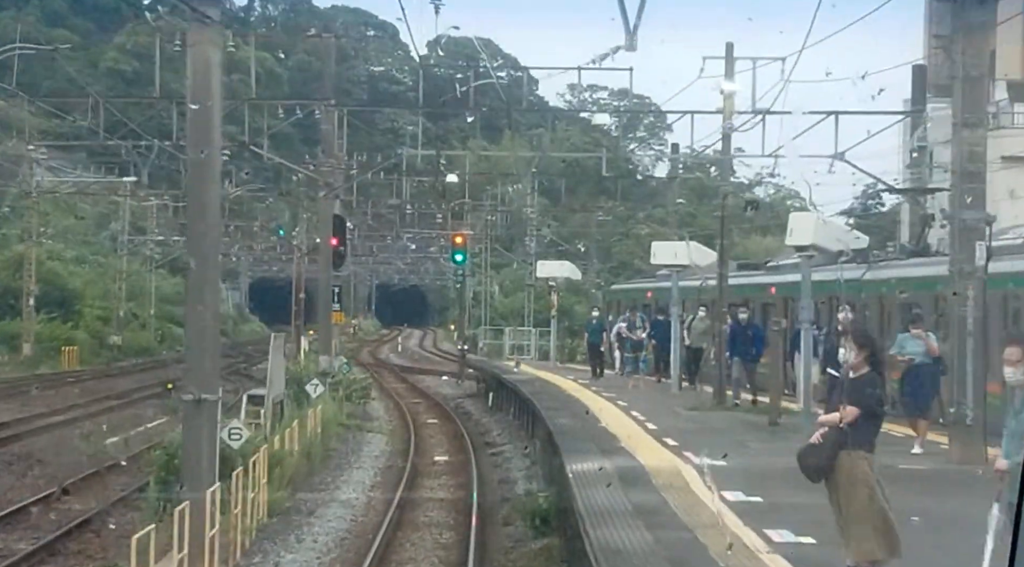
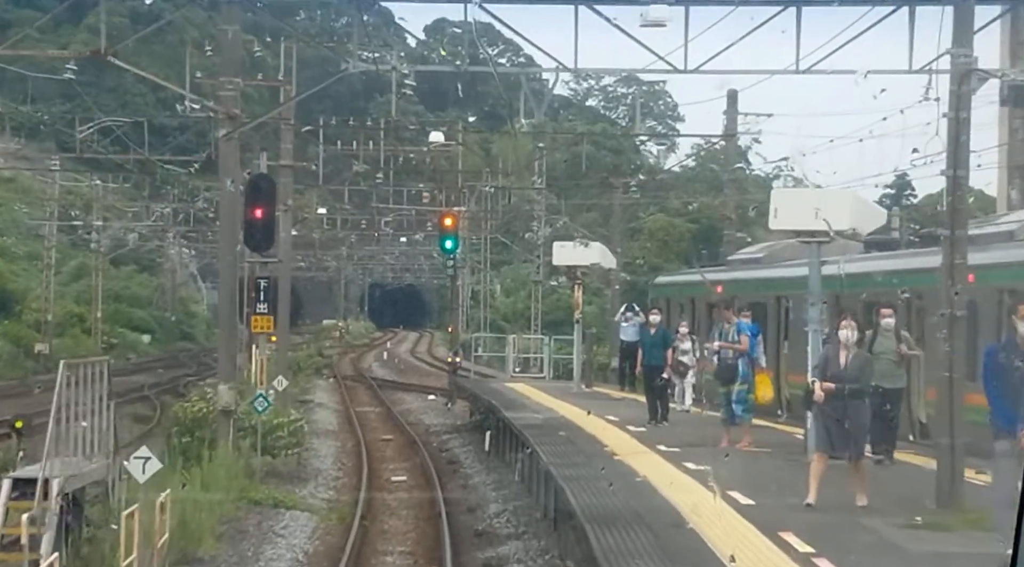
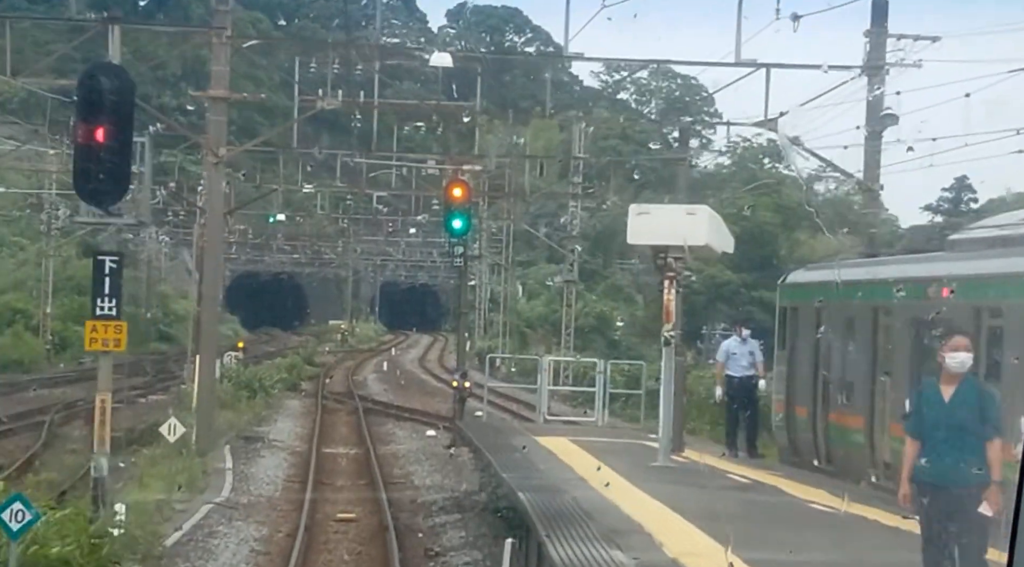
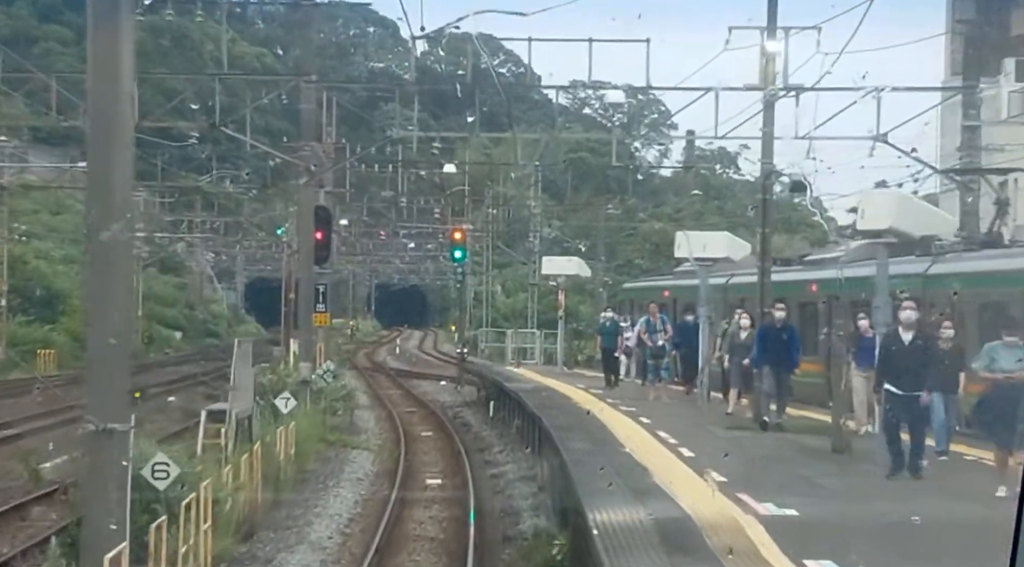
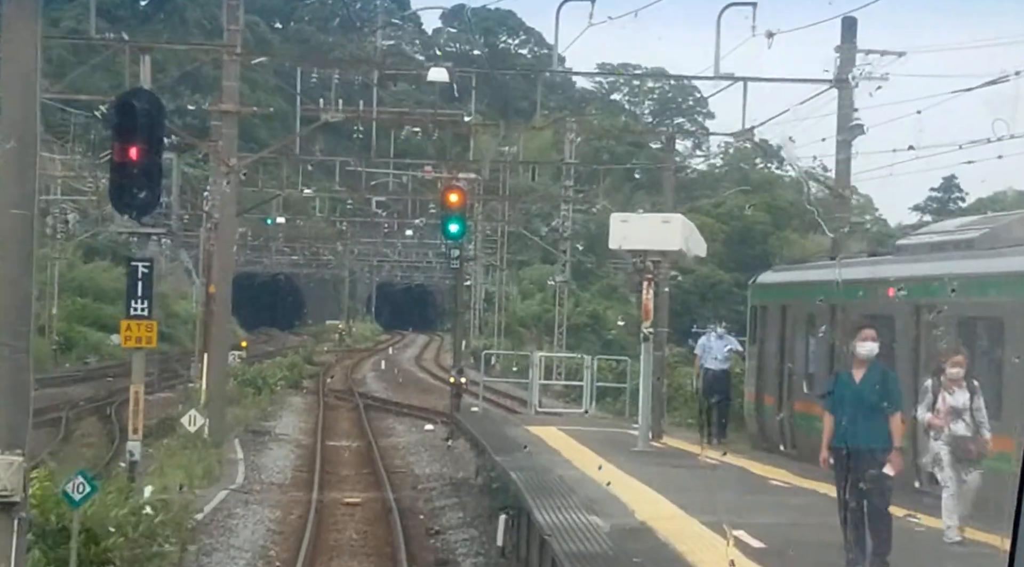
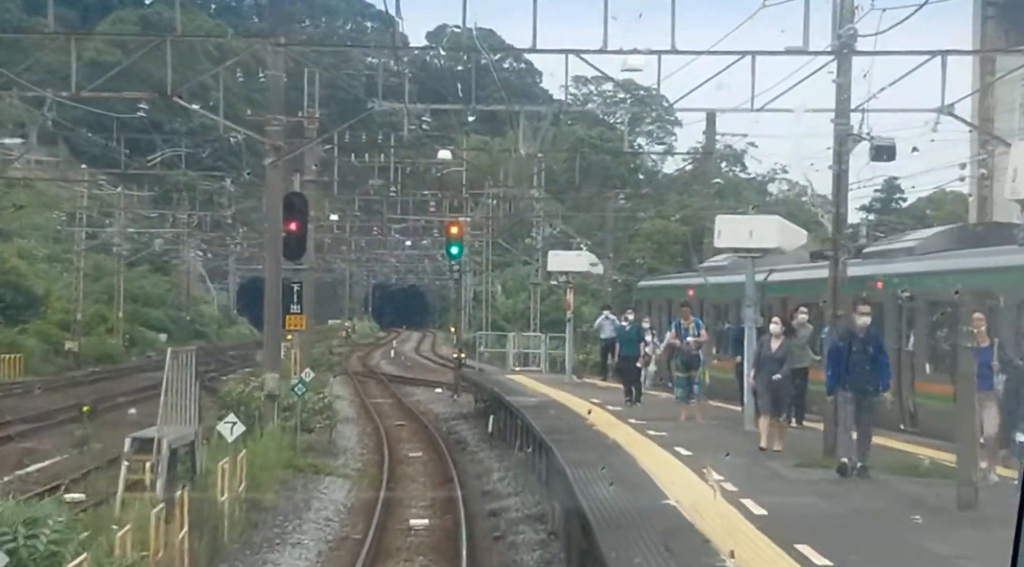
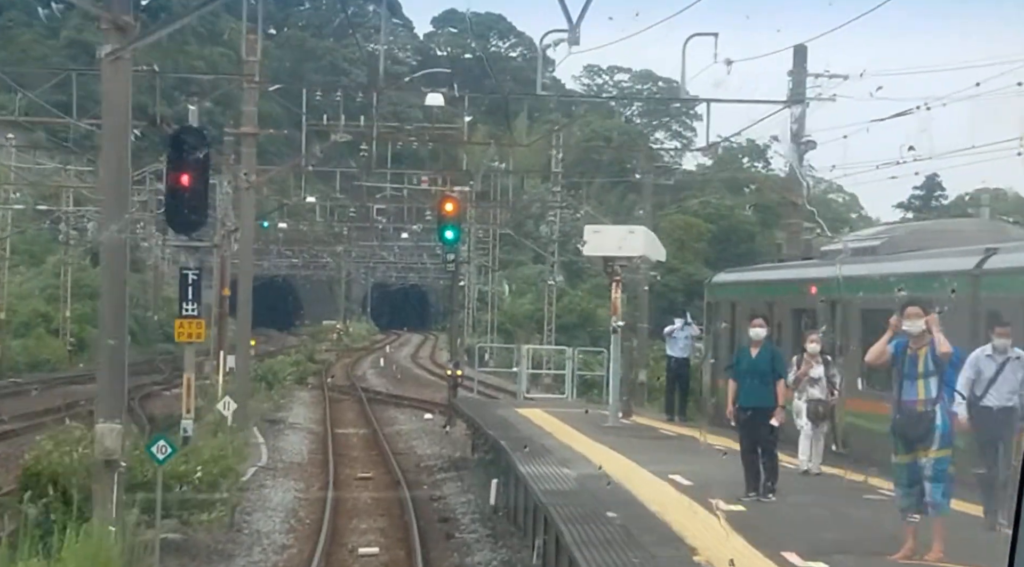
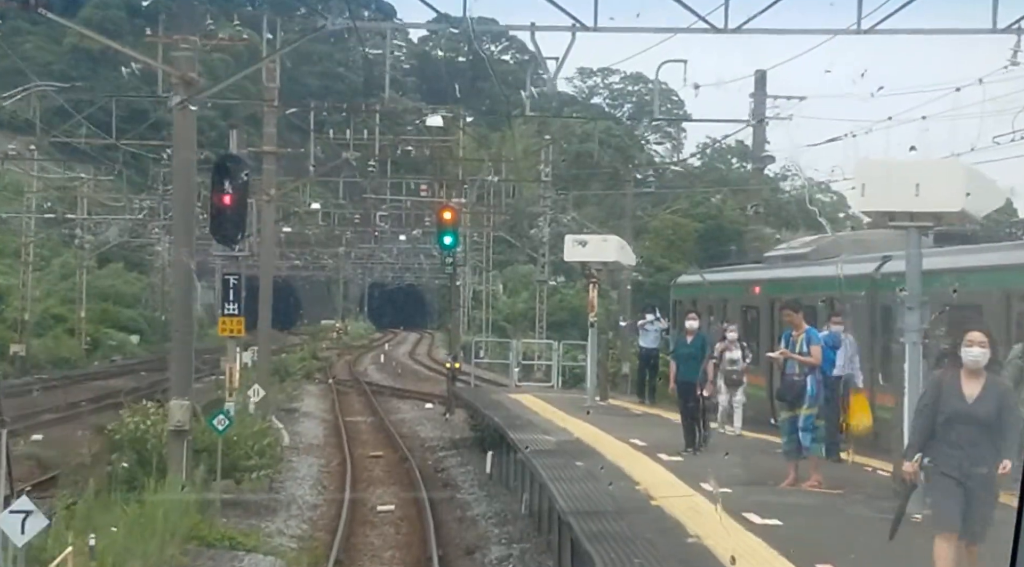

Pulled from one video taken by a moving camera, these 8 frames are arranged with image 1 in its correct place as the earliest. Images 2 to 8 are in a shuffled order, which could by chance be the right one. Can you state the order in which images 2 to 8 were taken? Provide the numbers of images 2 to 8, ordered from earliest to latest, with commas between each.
4, 6, 2, 8, 7, 5, 3
